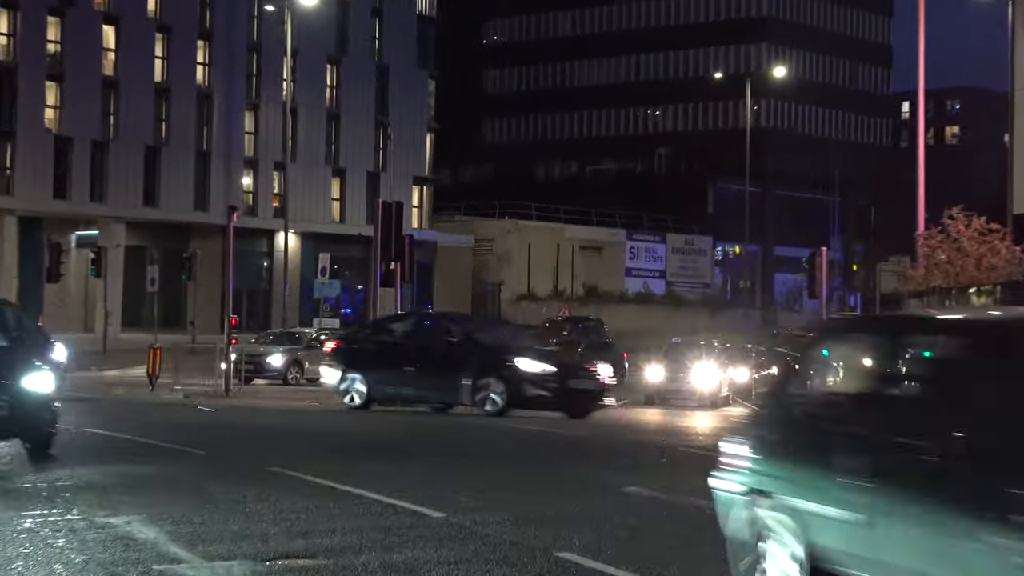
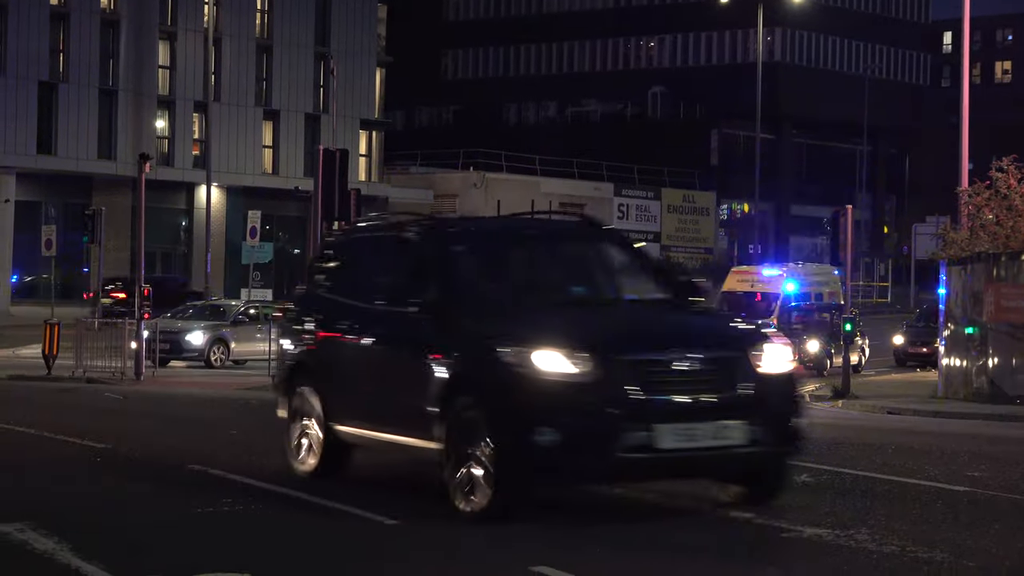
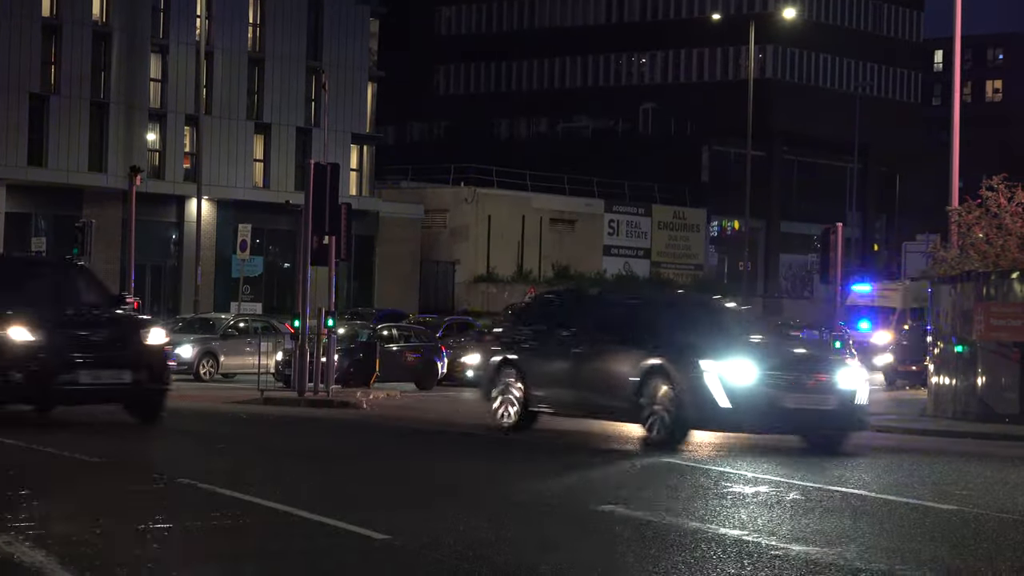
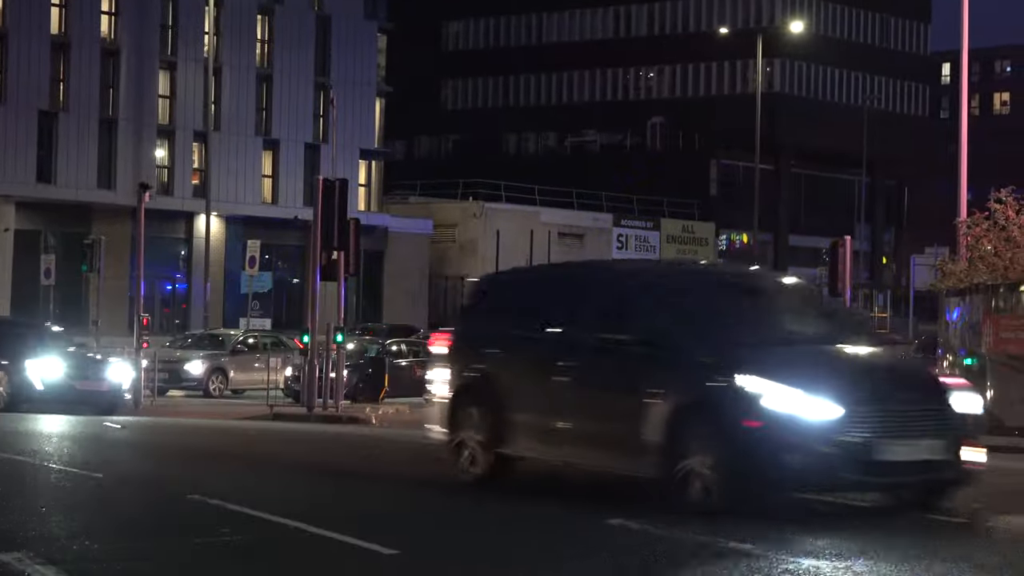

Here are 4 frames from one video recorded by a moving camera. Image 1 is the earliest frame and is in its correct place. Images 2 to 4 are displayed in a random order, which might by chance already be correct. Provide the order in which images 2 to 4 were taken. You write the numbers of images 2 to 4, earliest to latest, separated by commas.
4, 3, 2
